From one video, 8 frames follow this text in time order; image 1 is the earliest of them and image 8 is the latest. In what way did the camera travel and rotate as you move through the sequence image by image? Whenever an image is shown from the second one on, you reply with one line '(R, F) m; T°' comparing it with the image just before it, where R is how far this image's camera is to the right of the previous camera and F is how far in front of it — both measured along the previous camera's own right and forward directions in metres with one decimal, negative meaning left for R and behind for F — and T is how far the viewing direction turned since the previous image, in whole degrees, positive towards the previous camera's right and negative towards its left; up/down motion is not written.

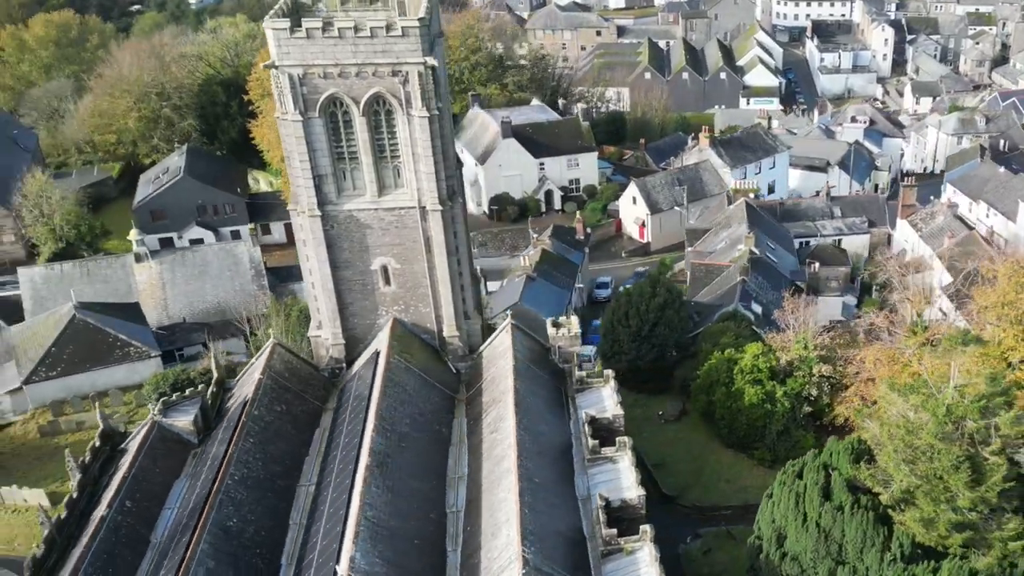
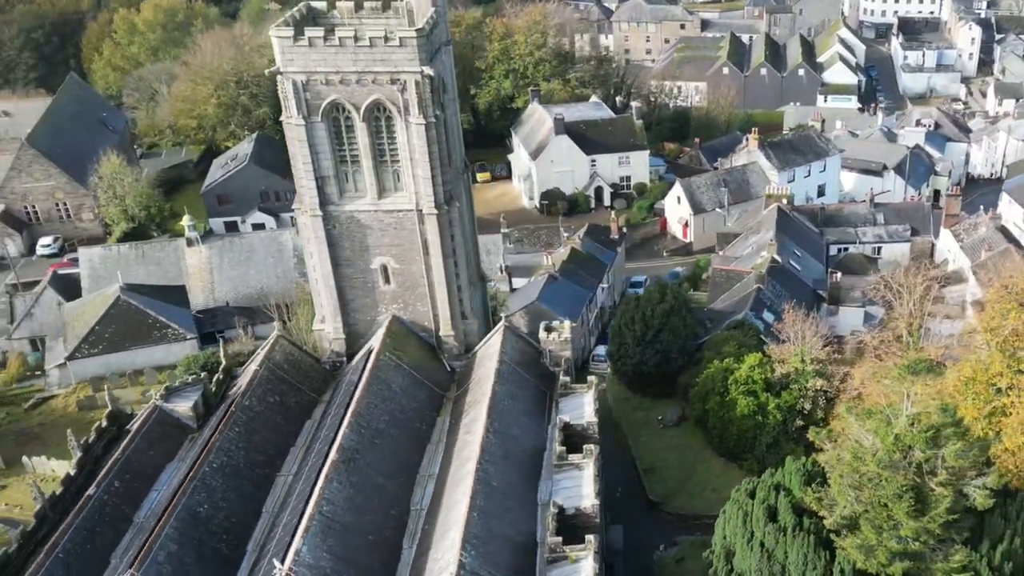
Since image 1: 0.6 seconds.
(+4.0, -0.8) m; -6°
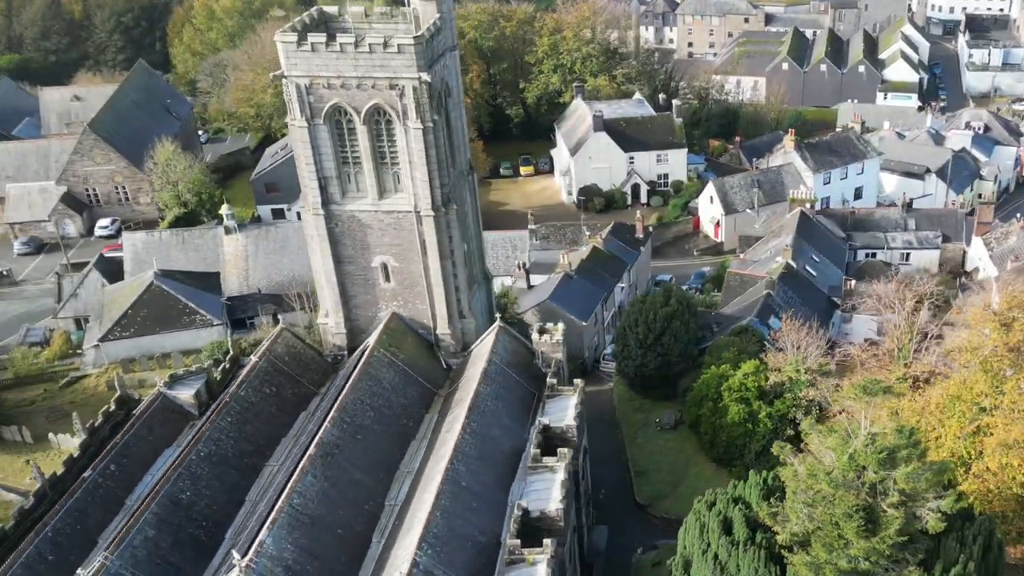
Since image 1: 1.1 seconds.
(+3.2, -0.6) m; -5°
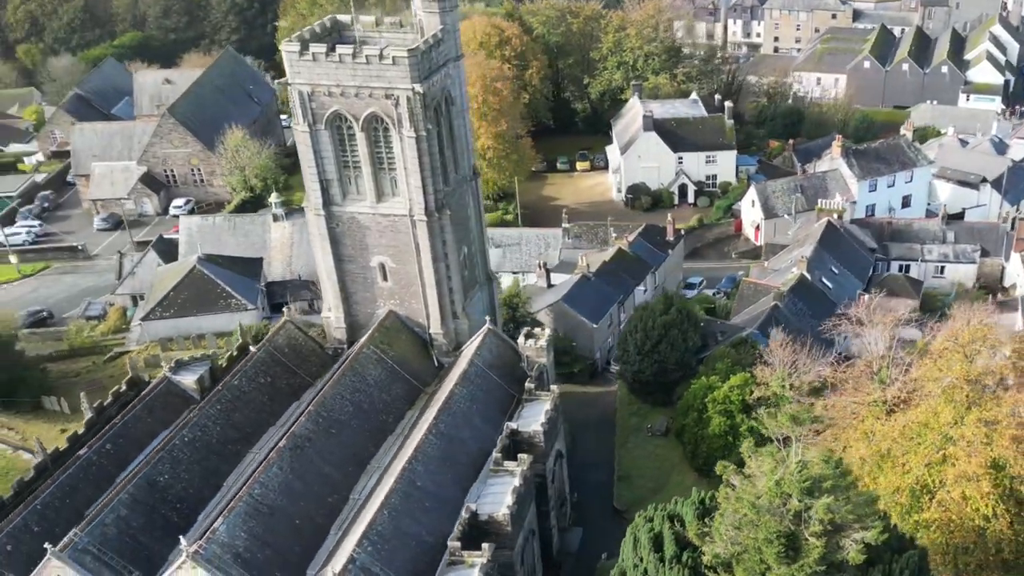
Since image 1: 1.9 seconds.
(+4.7, -0.8) m; -7°
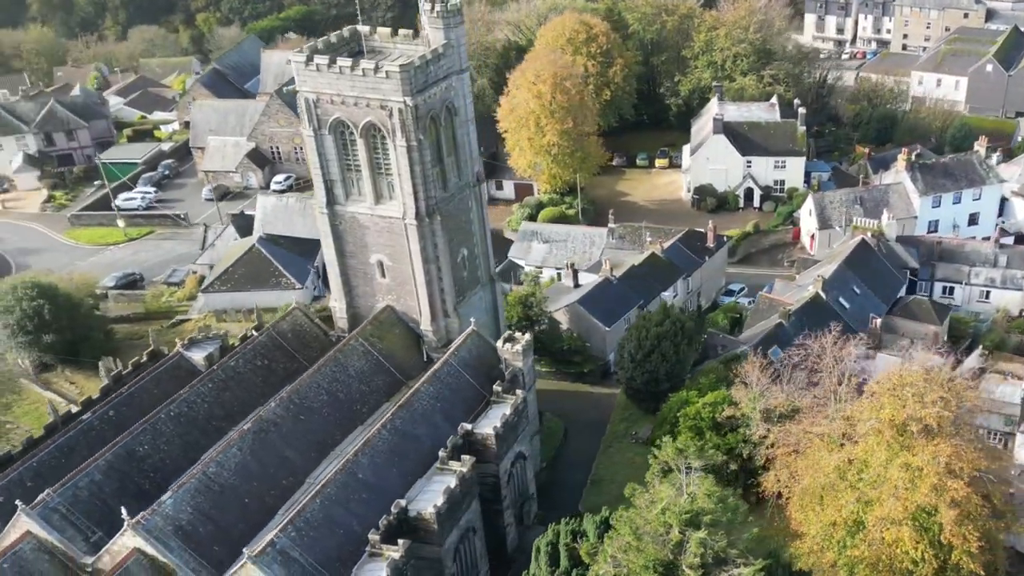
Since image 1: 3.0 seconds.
(+7.2, -0.8) m; -10°
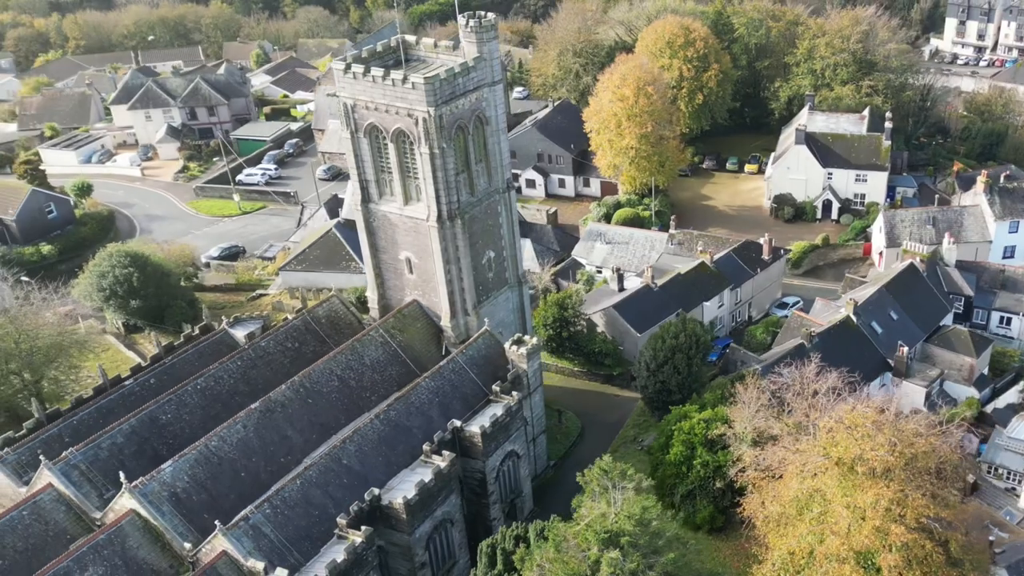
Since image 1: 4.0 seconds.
(+6.4, -1.0) m; -10°
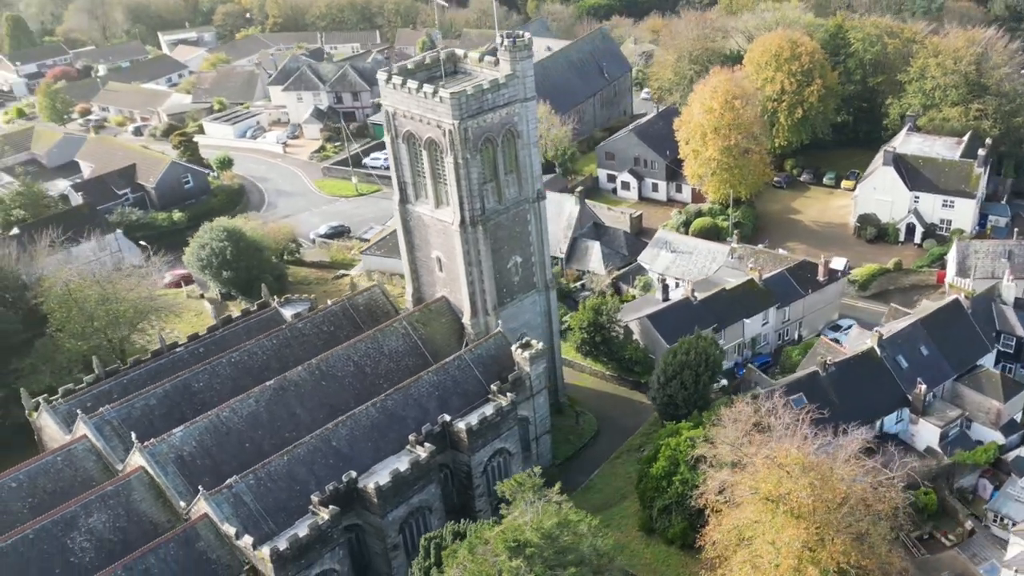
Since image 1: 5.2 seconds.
(+7.4, -0.9) m; -11°
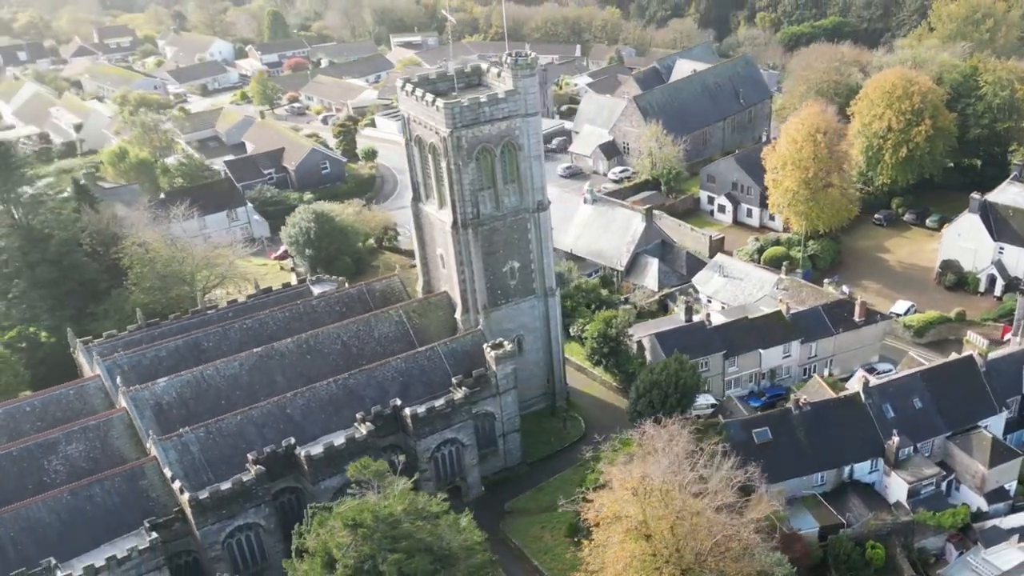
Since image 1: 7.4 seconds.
(+10.7, +0.5) m; -14°
